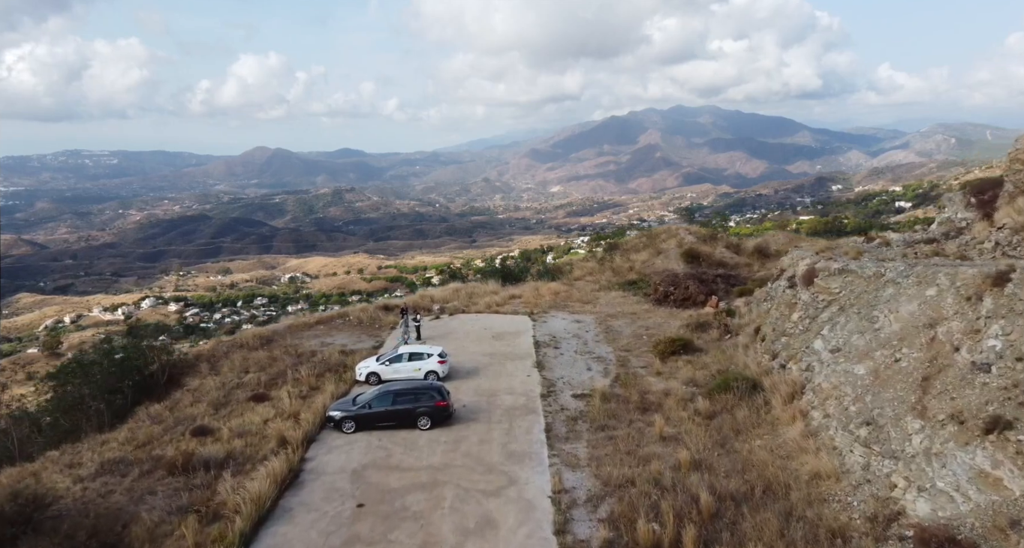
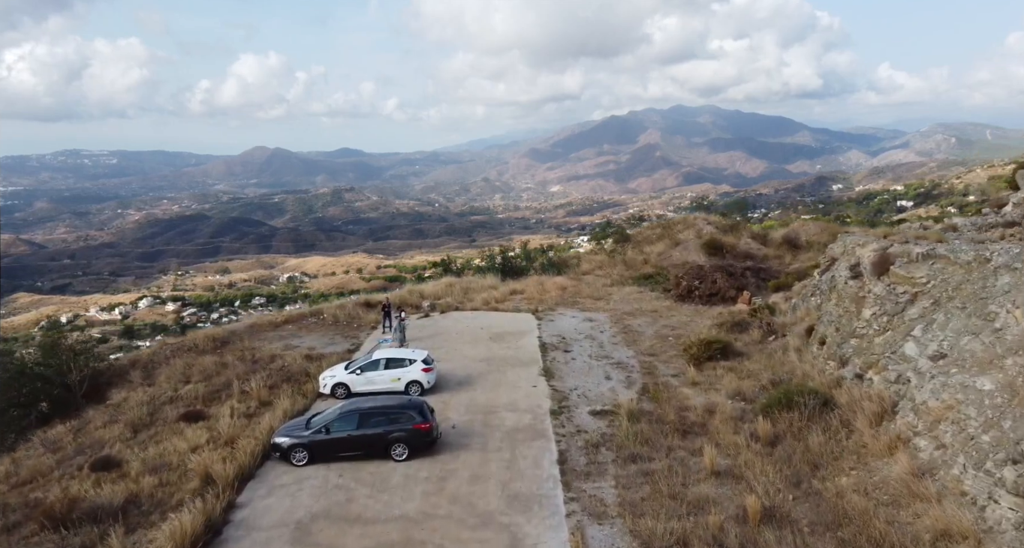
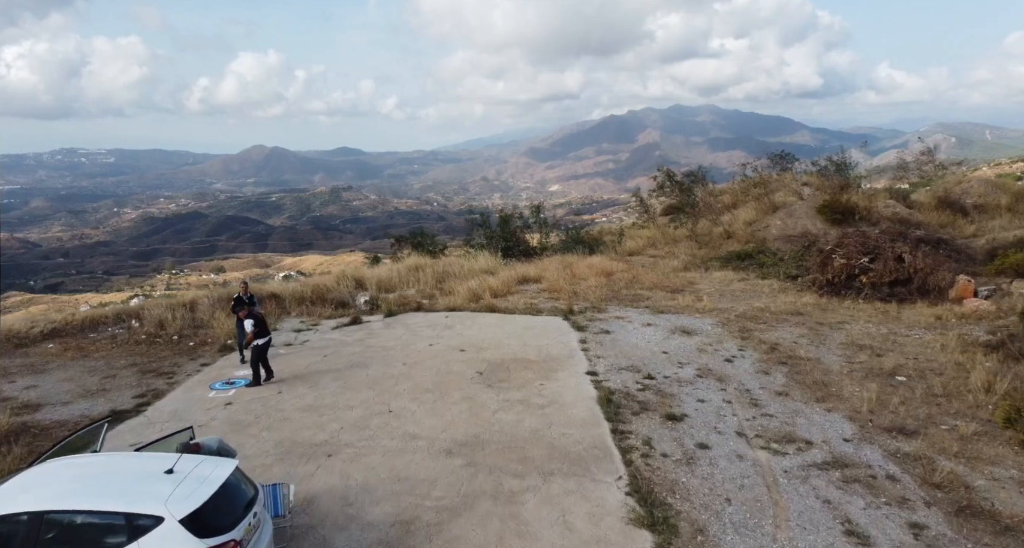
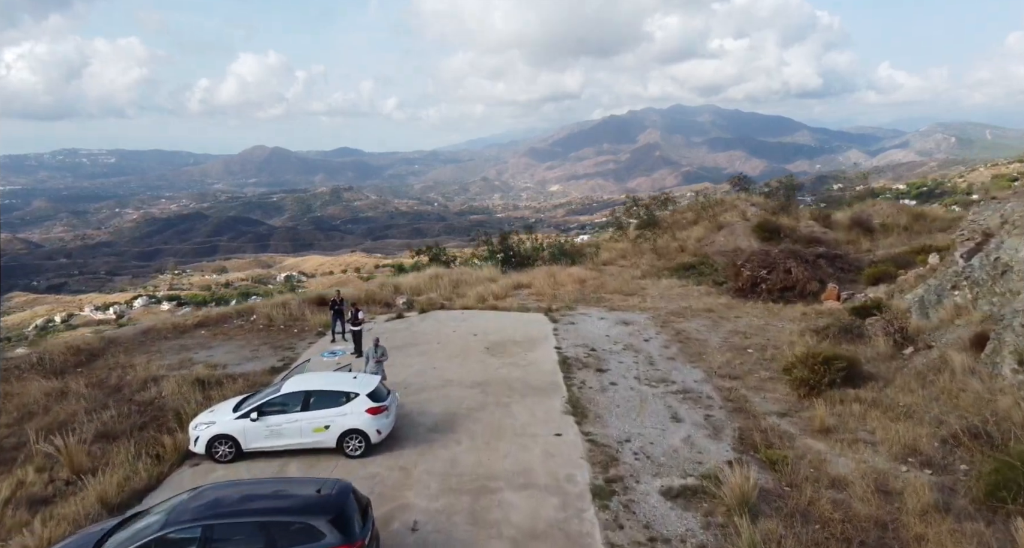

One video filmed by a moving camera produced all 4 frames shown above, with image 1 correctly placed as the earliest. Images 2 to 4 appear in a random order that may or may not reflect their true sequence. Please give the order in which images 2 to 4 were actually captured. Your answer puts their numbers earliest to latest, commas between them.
2, 4, 3
